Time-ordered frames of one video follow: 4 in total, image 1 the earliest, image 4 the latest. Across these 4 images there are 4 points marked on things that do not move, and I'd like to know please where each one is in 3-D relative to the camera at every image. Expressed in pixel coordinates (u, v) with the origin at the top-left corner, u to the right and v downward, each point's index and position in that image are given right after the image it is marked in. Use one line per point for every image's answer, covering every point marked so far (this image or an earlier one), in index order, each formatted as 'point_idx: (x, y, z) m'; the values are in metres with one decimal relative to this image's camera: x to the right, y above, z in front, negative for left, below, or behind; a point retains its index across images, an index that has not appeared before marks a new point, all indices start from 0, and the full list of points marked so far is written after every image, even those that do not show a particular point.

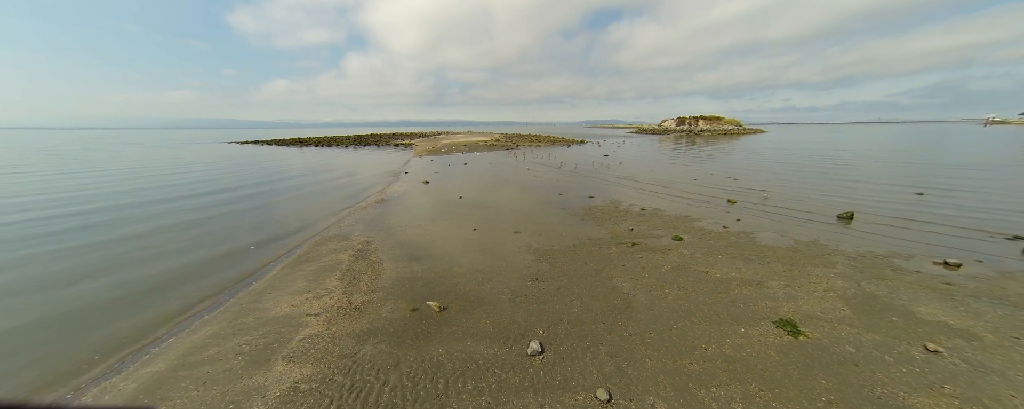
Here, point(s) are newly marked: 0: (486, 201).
0: (-1.5, +0.2, +16.6) m
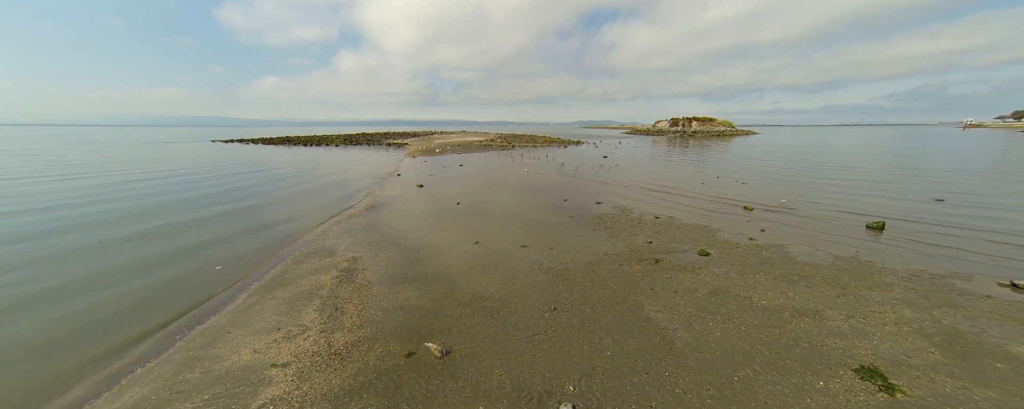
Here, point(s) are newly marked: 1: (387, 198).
0: (-1.4, -0.1, +15.4) m
1: (-7.8, +0.3, +17.1) m
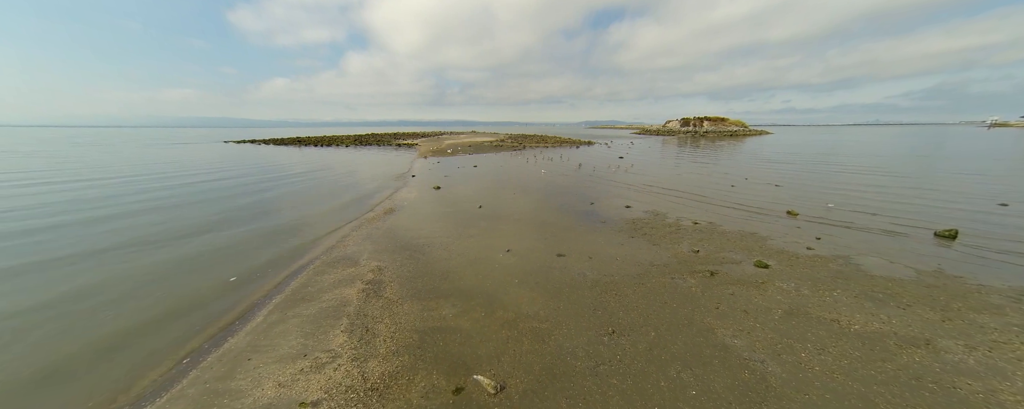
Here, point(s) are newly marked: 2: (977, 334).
0: (-0.1, -0.3, +14.6) m
1: (-6.5, +0.2, +16.5) m
2: (+9.1, -2.5, +5.3) m
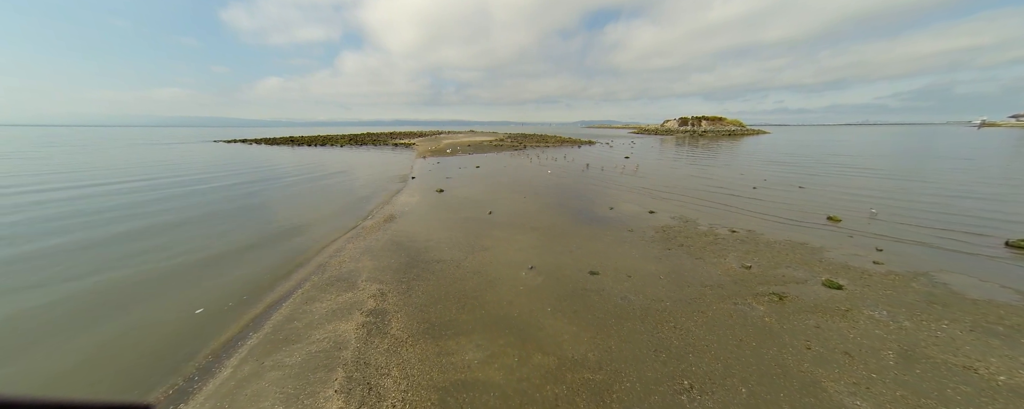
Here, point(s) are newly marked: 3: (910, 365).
0: (+0.5, -0.6, +13.3) m
1: (-5.9, -0.1, +15.1) m
2: (+9.9, -2.8, +4.1) m
3: (+6.8, -2.7, +4.7) m
